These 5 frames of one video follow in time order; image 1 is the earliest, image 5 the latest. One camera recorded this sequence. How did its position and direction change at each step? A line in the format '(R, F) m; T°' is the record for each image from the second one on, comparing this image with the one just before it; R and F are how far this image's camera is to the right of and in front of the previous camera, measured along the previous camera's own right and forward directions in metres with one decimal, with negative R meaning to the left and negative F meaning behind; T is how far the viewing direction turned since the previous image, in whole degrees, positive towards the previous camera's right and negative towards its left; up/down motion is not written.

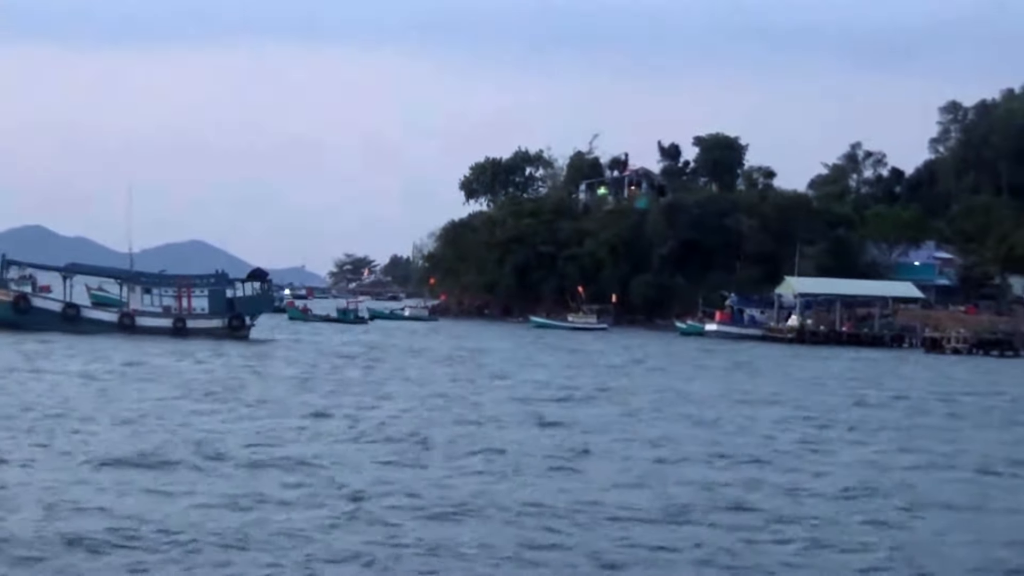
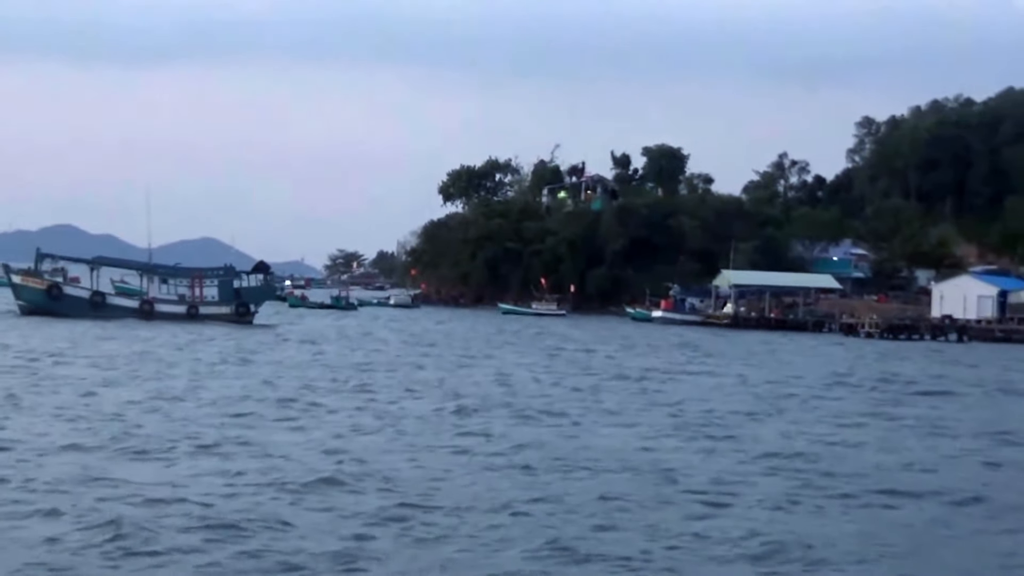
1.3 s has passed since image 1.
(-0.1, -4.2) m; +1°
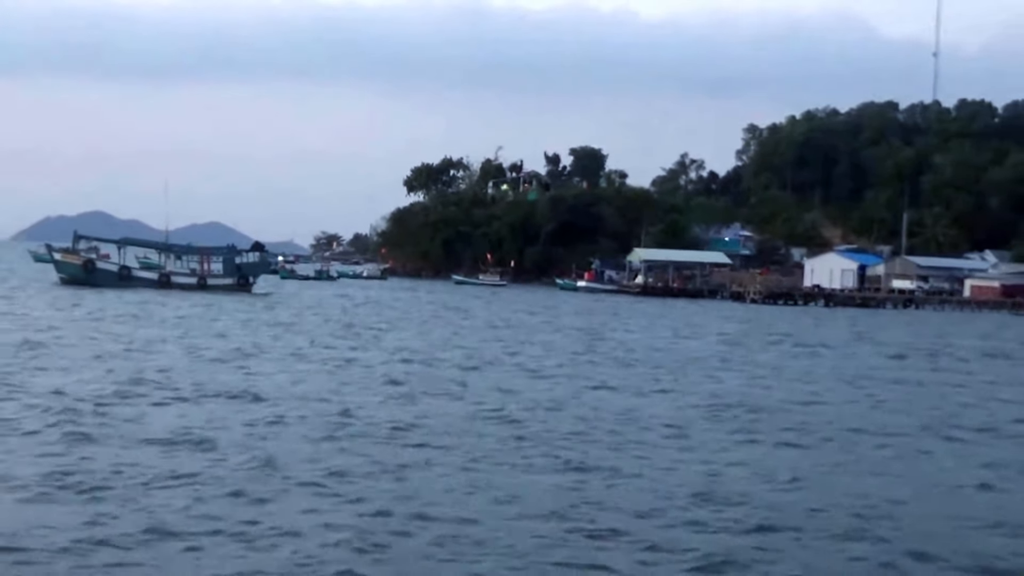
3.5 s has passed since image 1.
(-0.3, -7.4) m; +2°
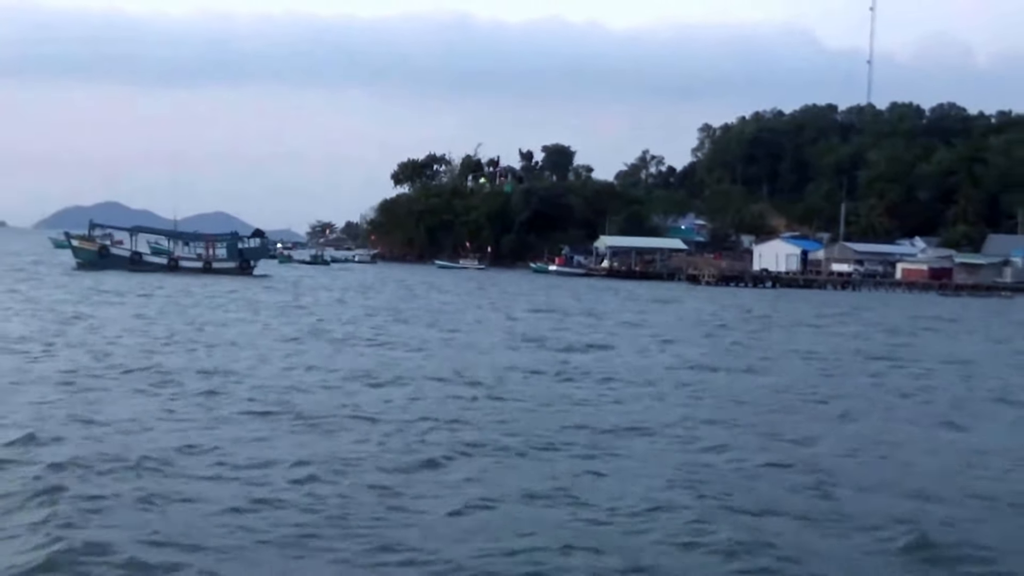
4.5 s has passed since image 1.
(-1.1, -4.1) m; +2°
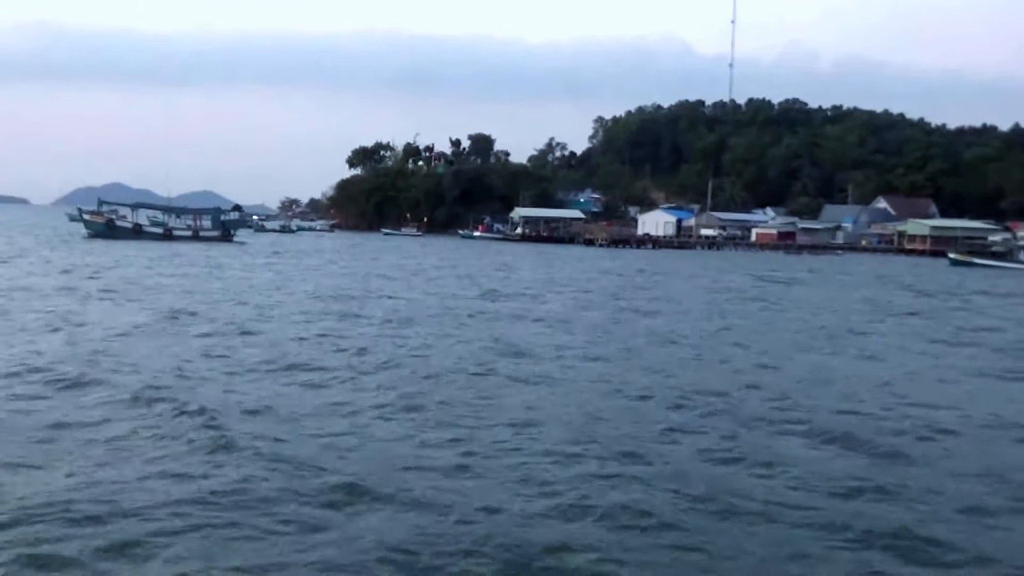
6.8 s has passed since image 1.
(-0.9, -10.4) m; +3°
